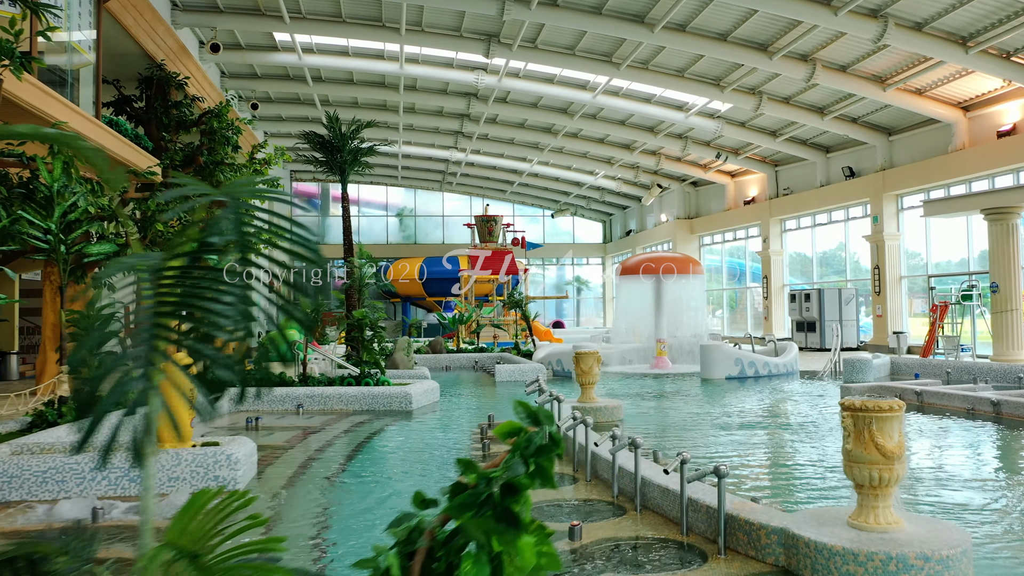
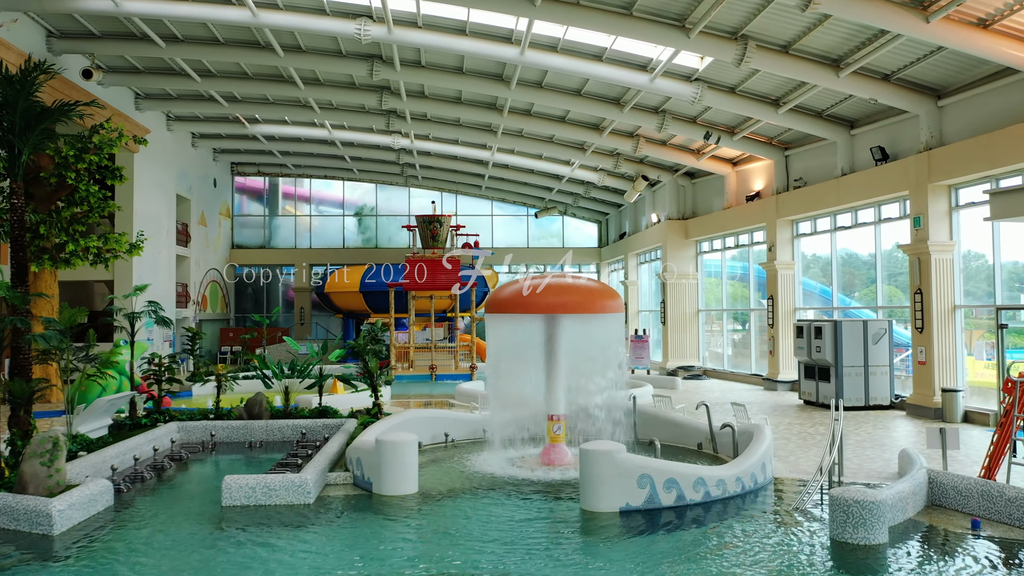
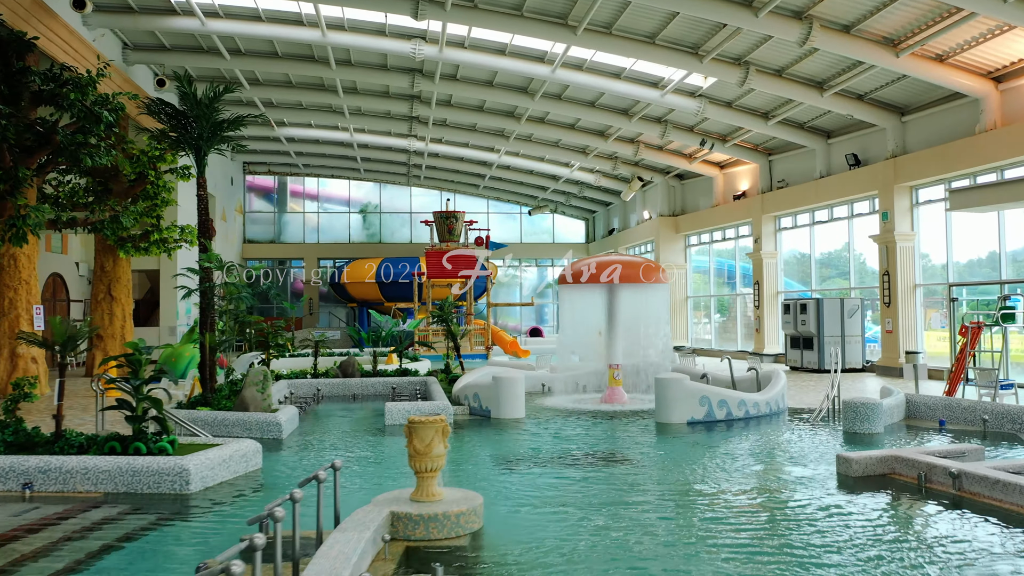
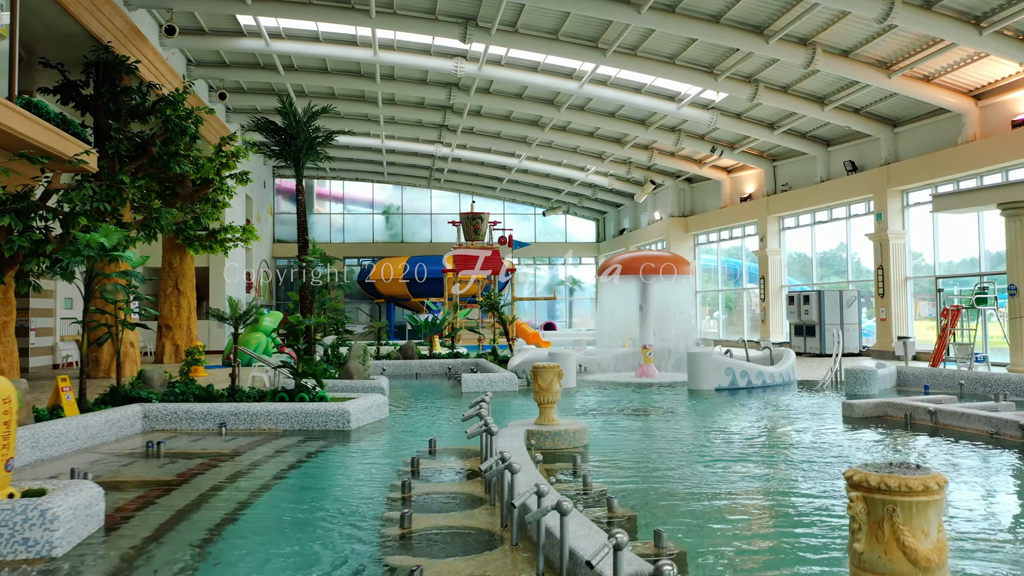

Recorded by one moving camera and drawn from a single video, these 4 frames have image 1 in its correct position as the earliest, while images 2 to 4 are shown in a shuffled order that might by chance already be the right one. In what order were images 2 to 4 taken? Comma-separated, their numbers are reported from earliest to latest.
4, 3, 2
